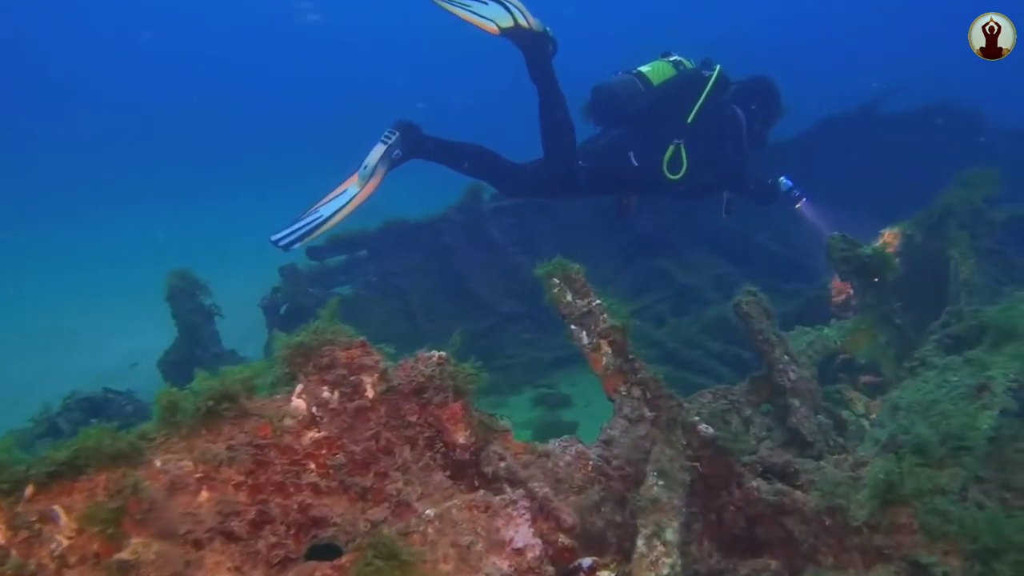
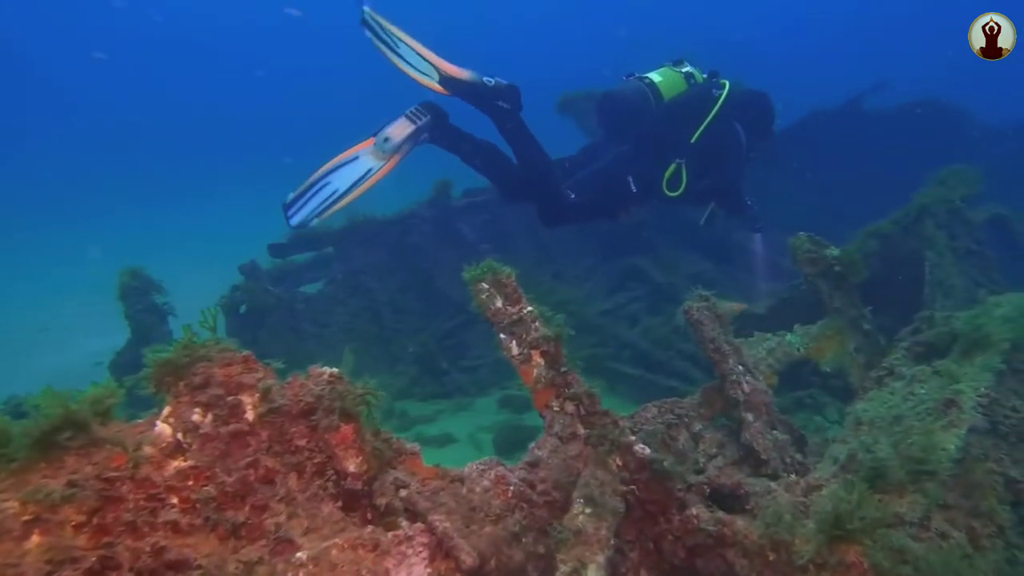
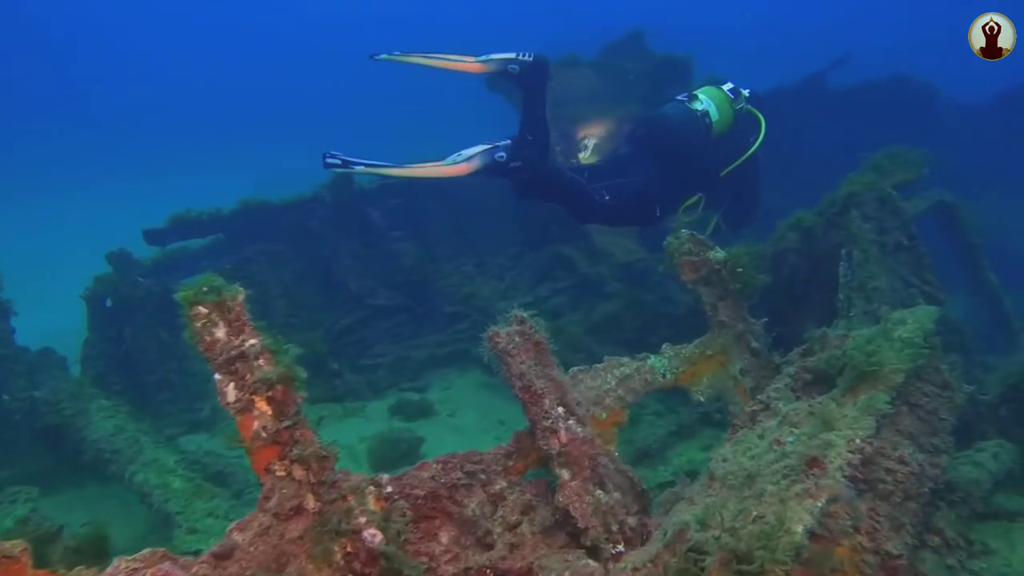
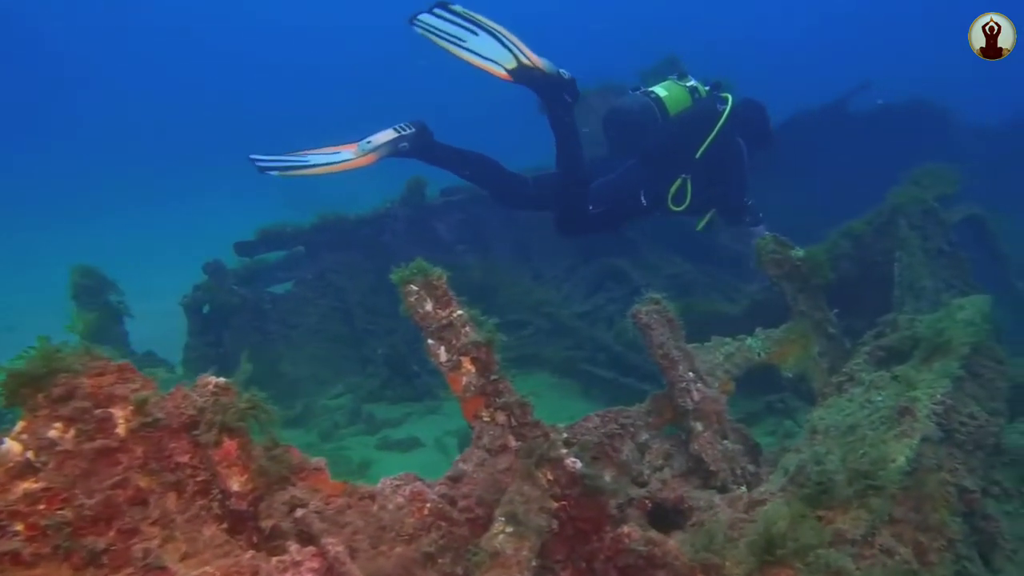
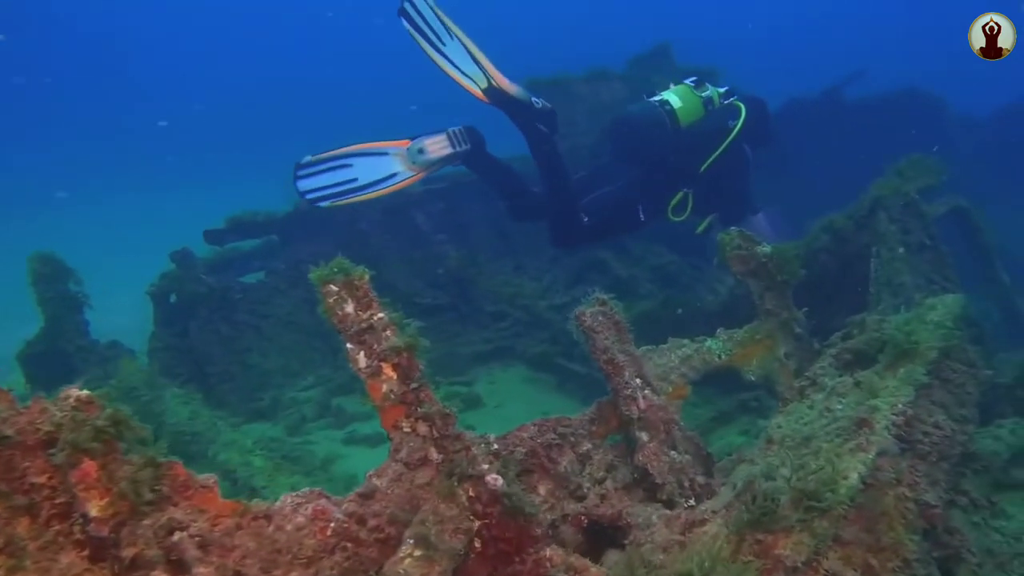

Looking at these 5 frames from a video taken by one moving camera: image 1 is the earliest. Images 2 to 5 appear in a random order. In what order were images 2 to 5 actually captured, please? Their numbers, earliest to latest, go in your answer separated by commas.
2, 4, 5, 3
